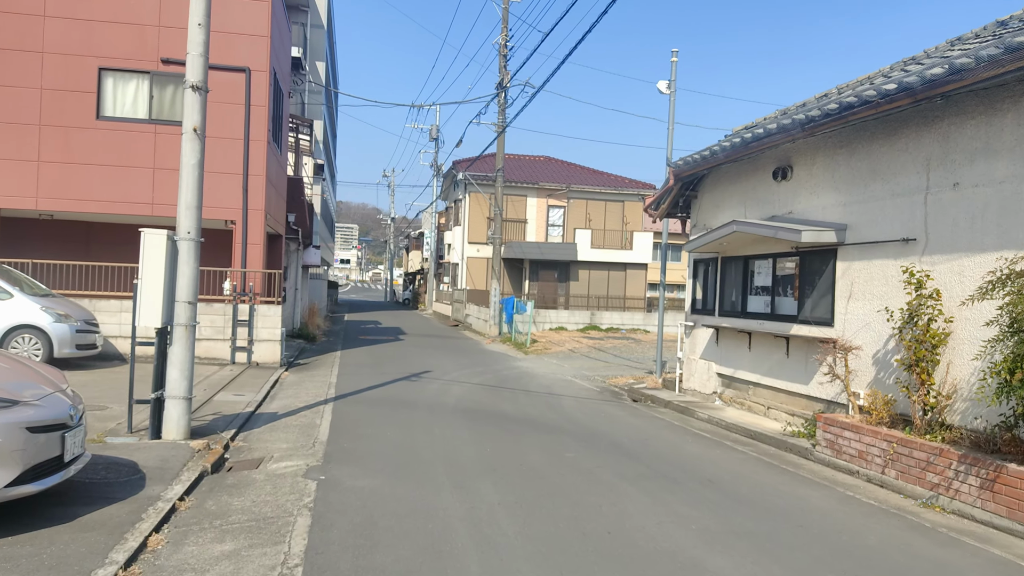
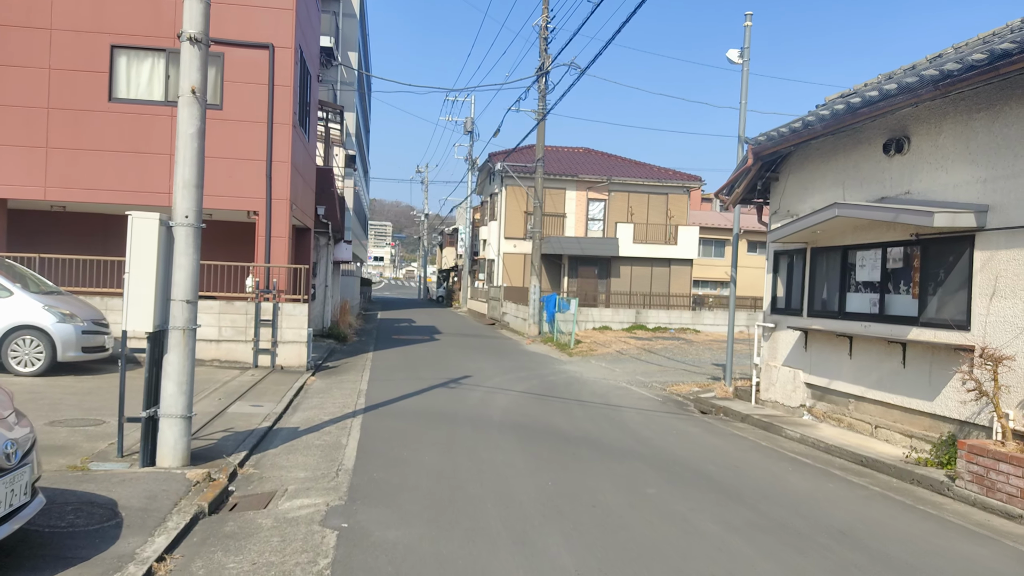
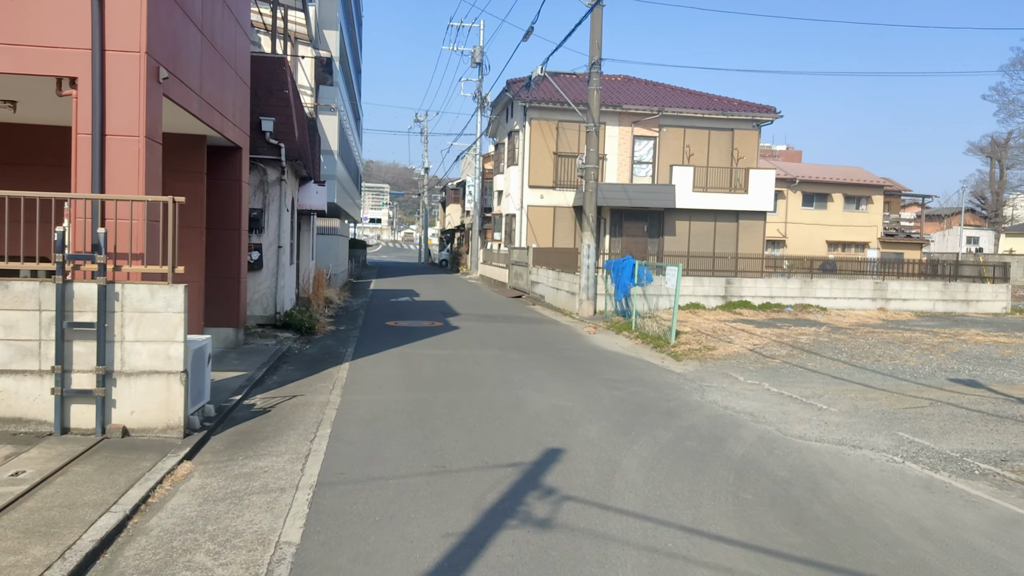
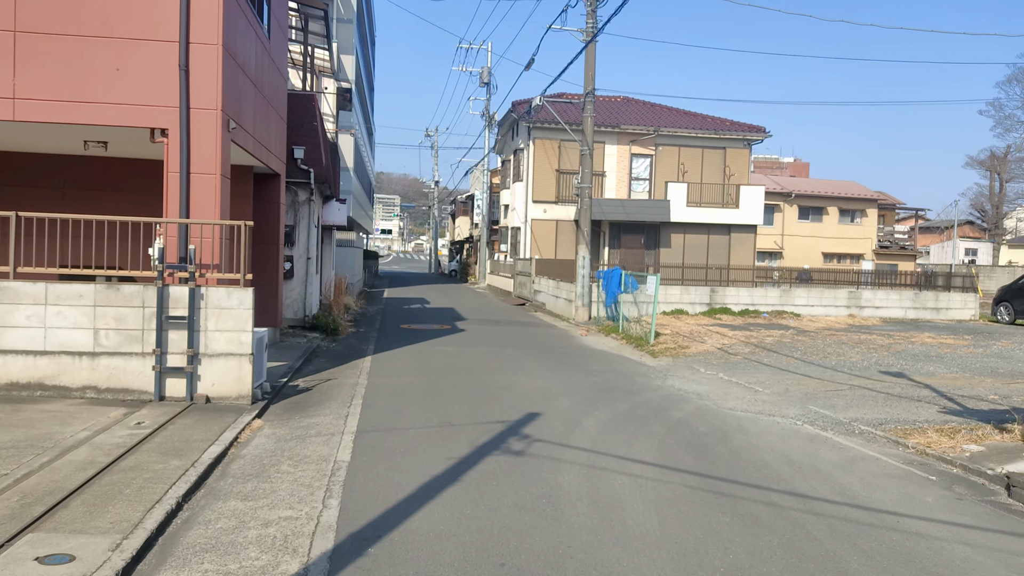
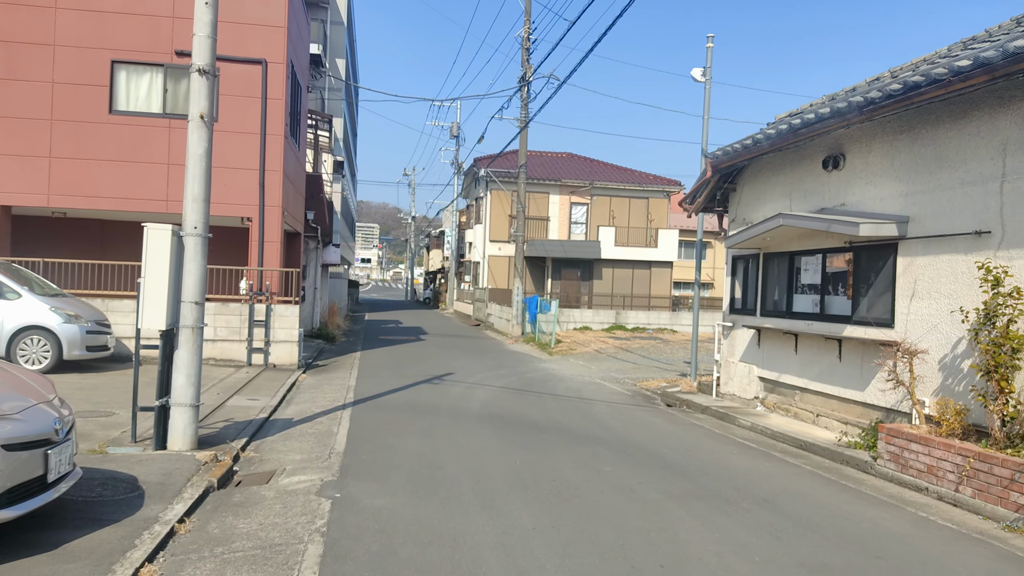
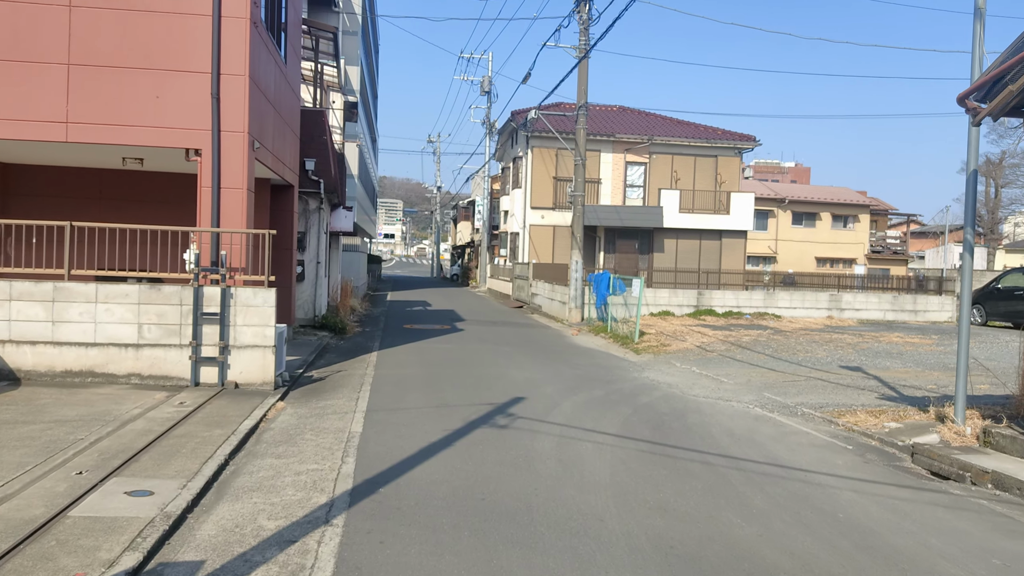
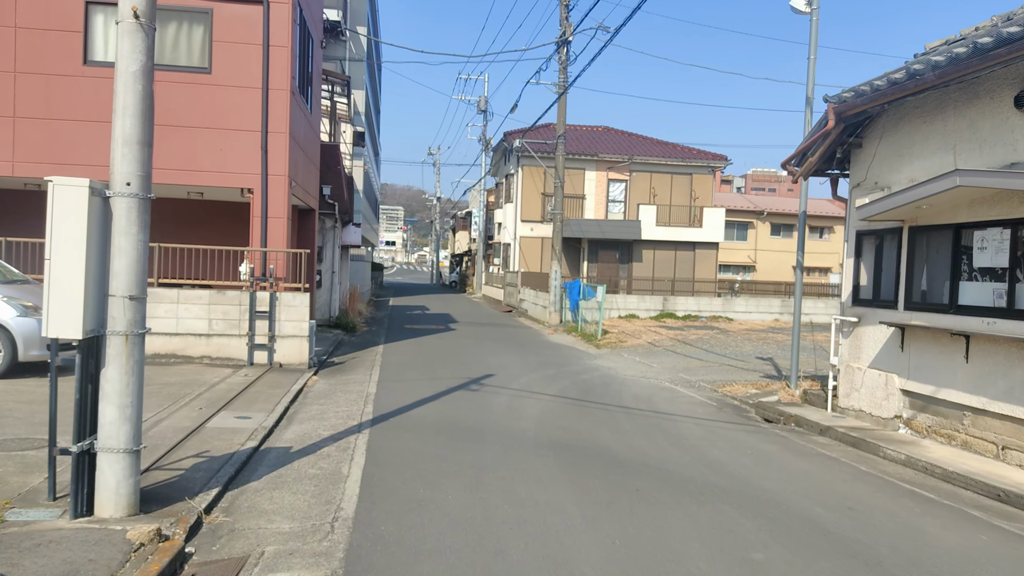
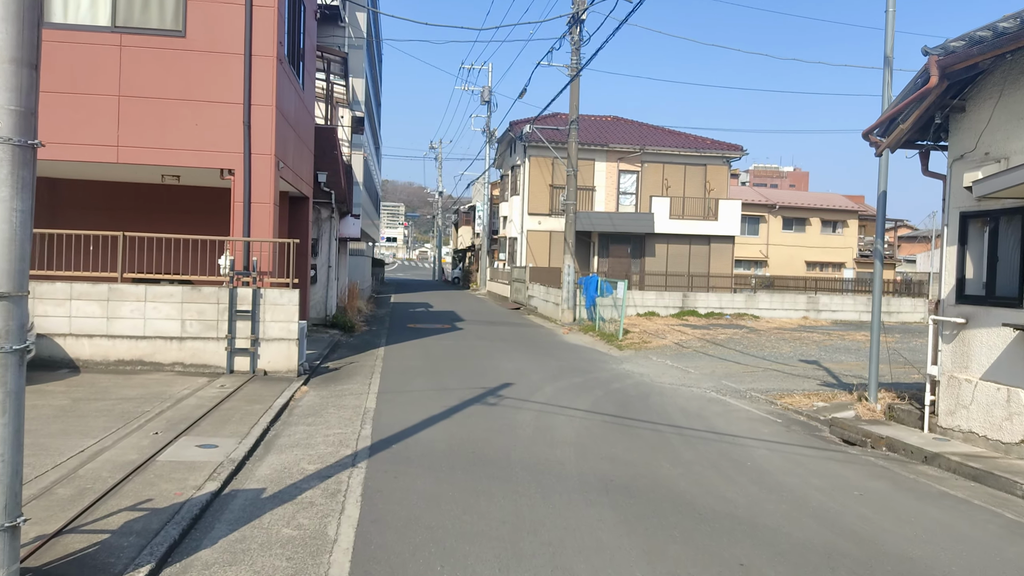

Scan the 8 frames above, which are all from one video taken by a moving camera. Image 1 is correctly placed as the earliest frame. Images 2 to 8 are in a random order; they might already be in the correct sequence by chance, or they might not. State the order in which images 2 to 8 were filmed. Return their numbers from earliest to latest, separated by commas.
5, 2, 7, 8, 6, 4, 3
